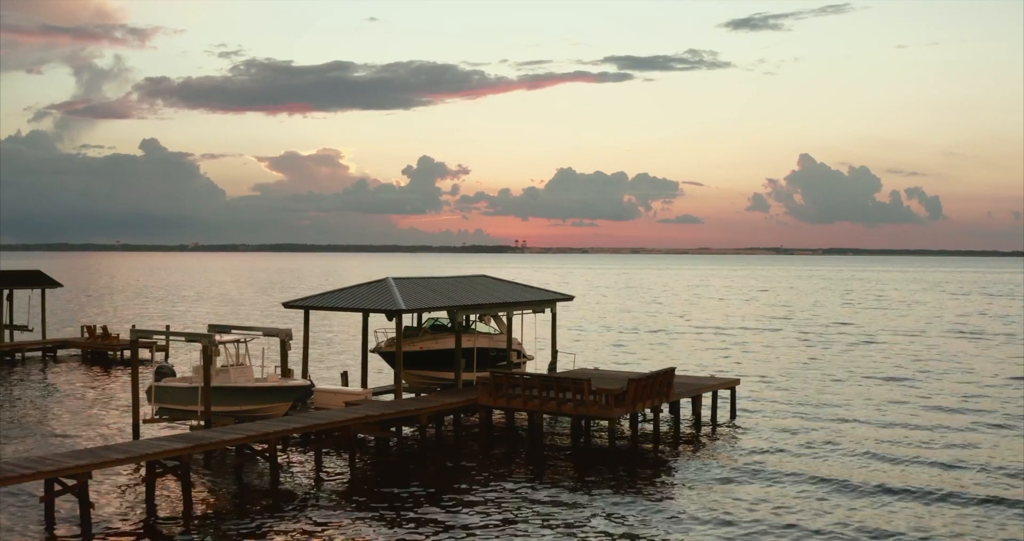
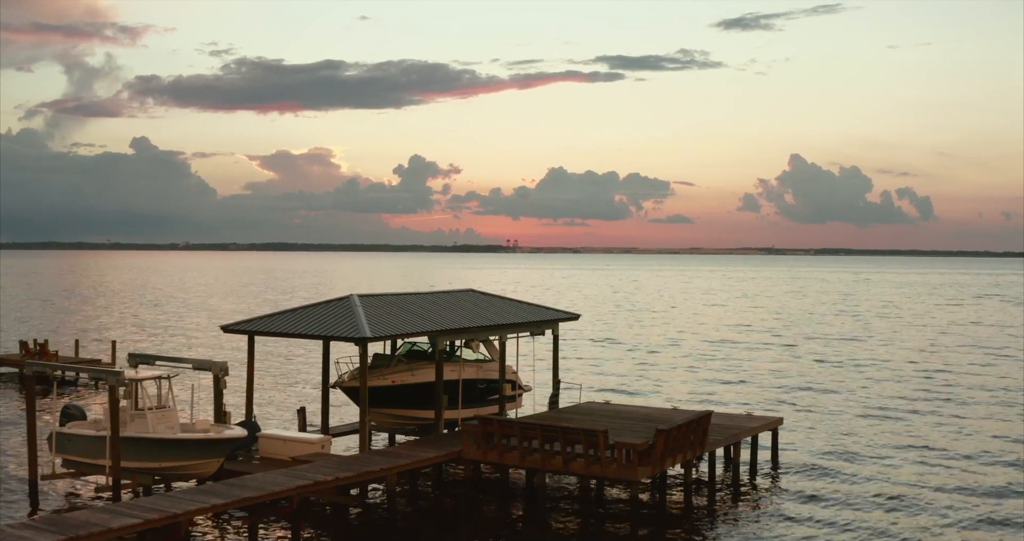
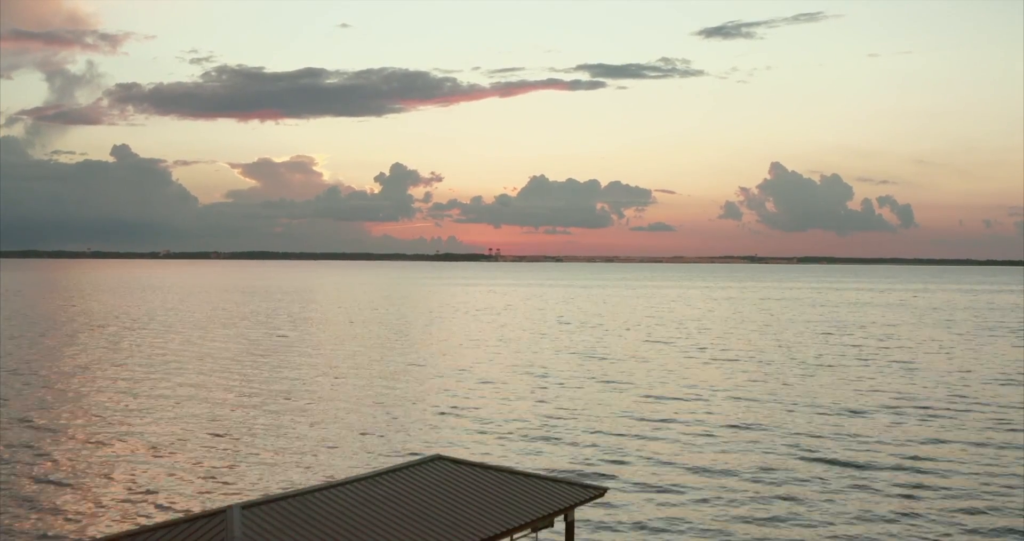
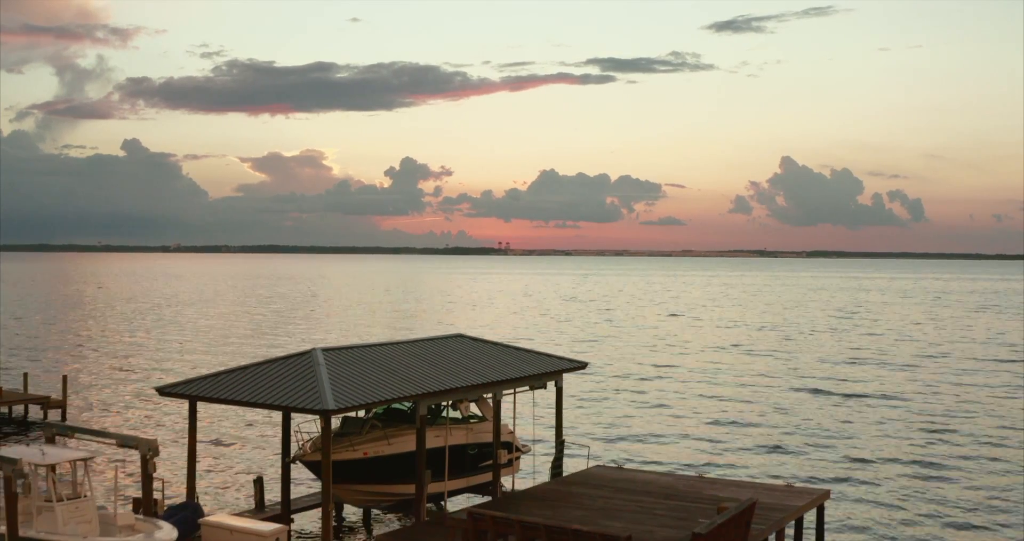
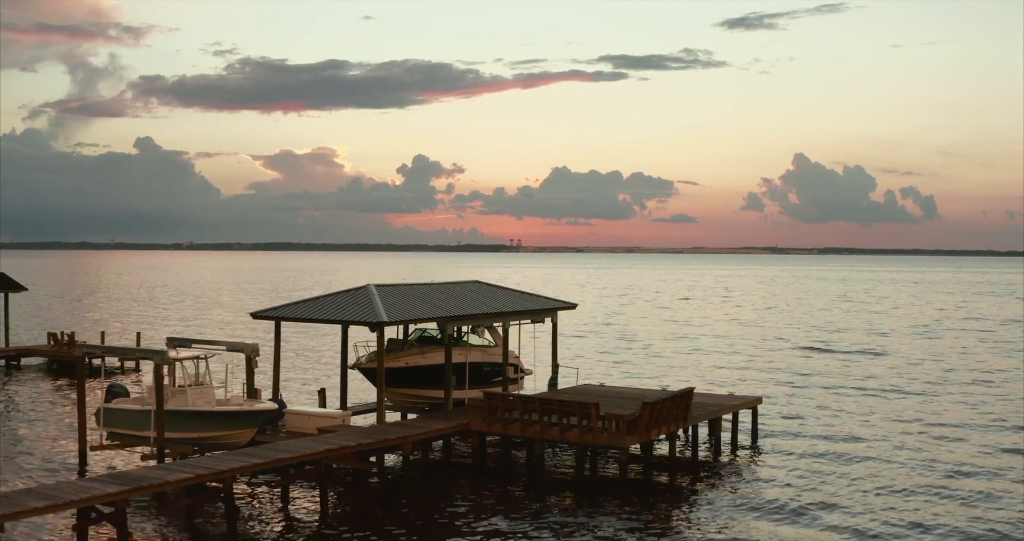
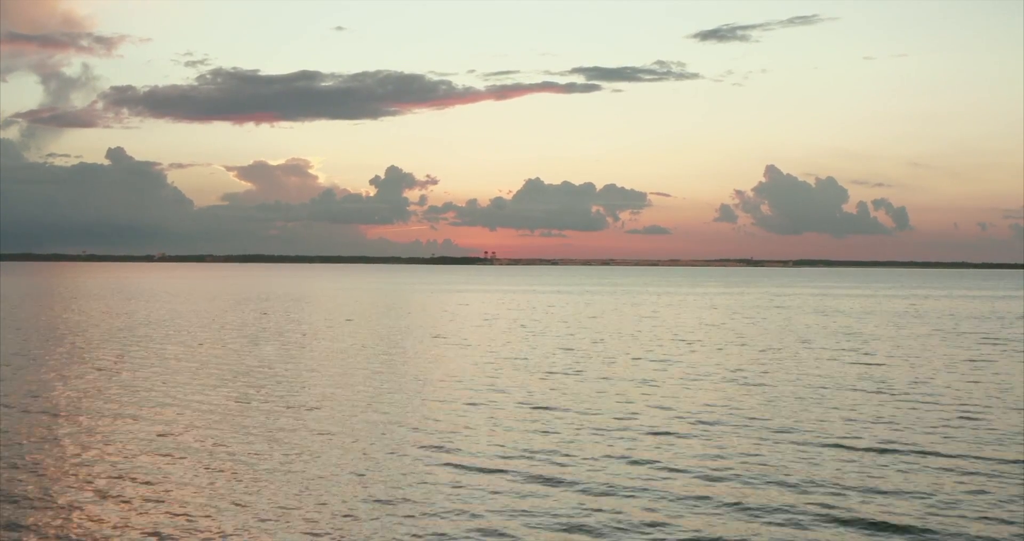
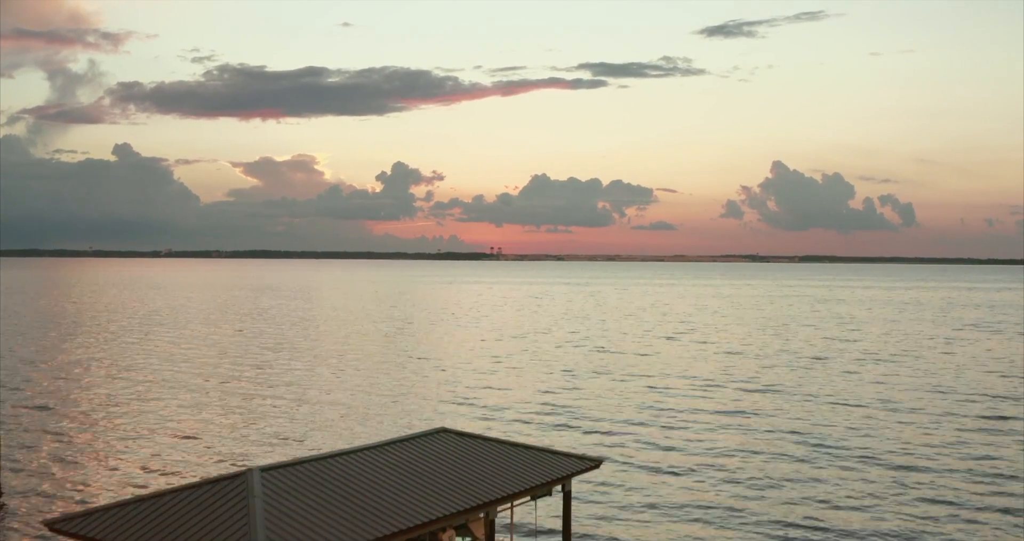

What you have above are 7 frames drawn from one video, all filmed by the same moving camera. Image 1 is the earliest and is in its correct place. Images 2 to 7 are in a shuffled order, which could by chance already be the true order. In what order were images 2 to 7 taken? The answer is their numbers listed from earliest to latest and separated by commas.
5, 2, 4, 7, 3, 6
